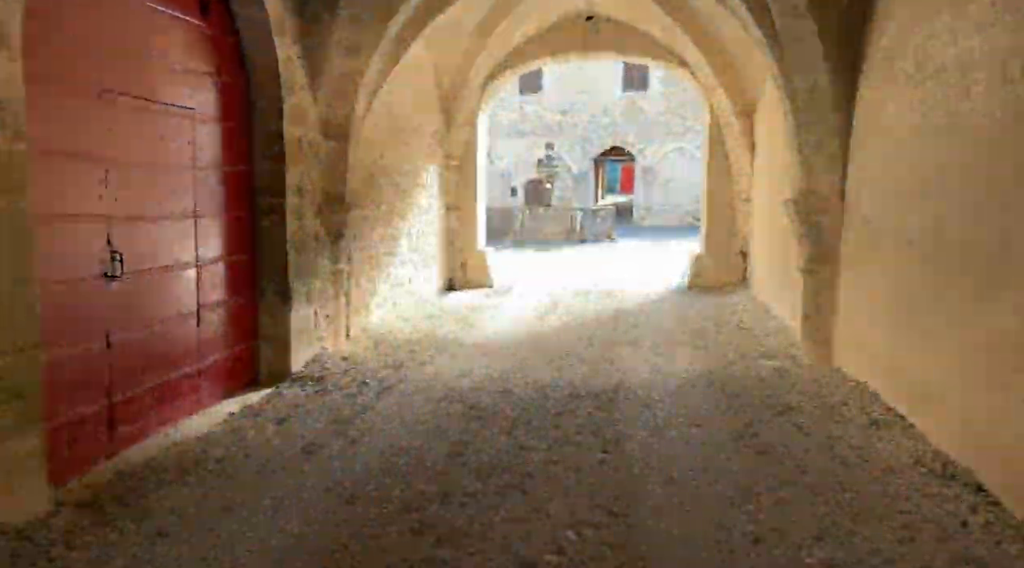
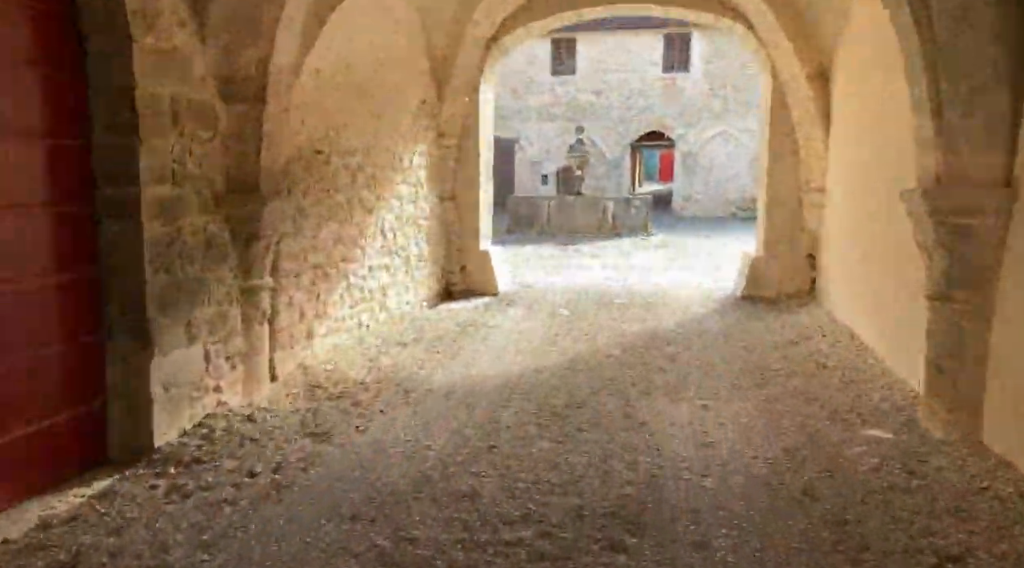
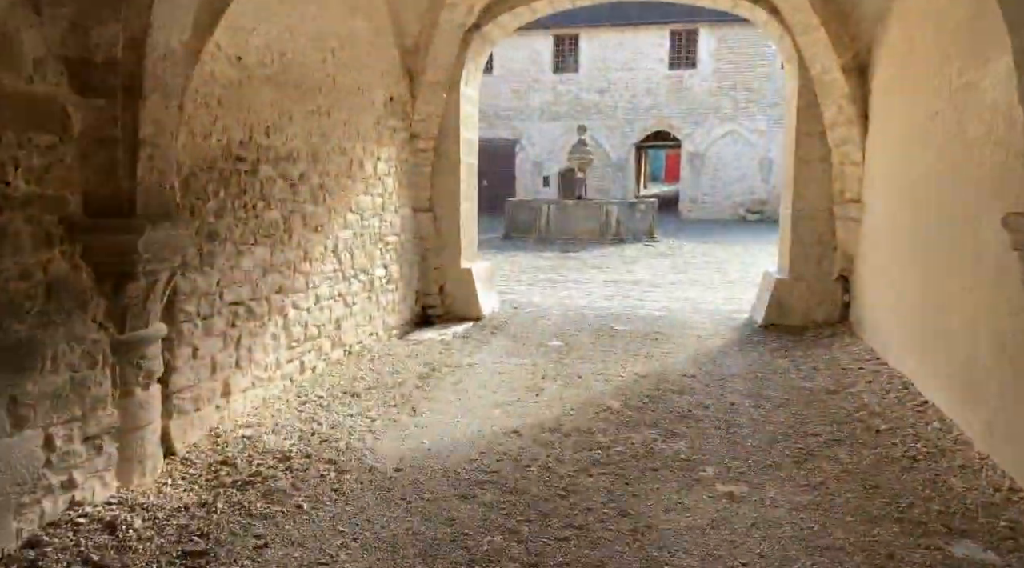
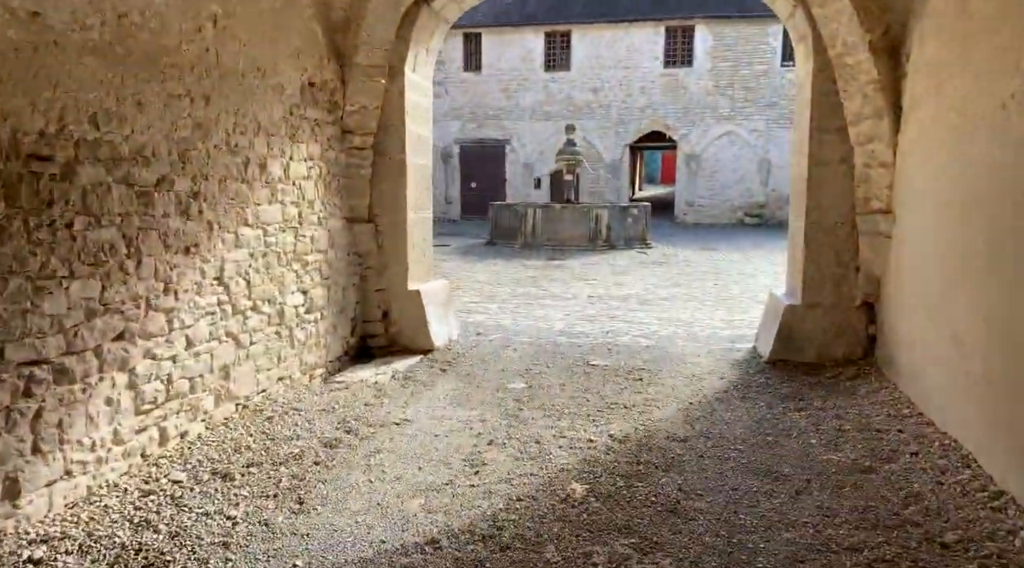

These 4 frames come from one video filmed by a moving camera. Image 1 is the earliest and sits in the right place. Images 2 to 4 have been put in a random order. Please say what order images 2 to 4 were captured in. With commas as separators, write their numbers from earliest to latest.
2, 3, 4
